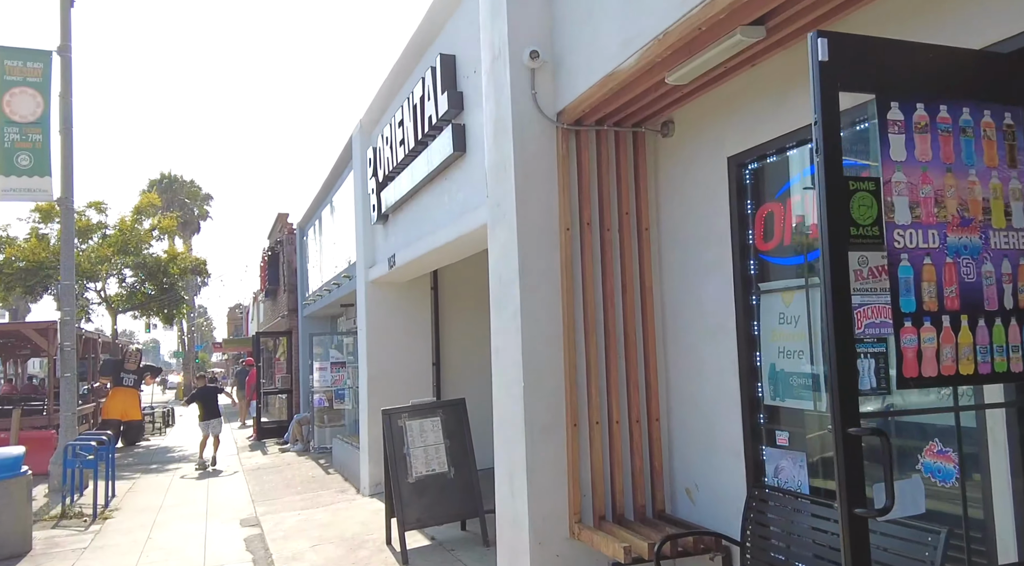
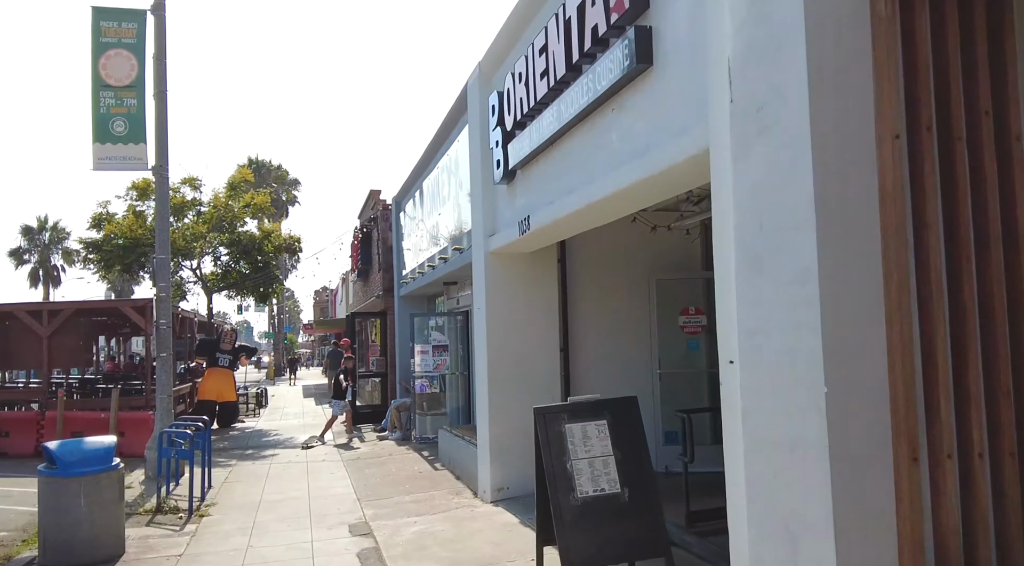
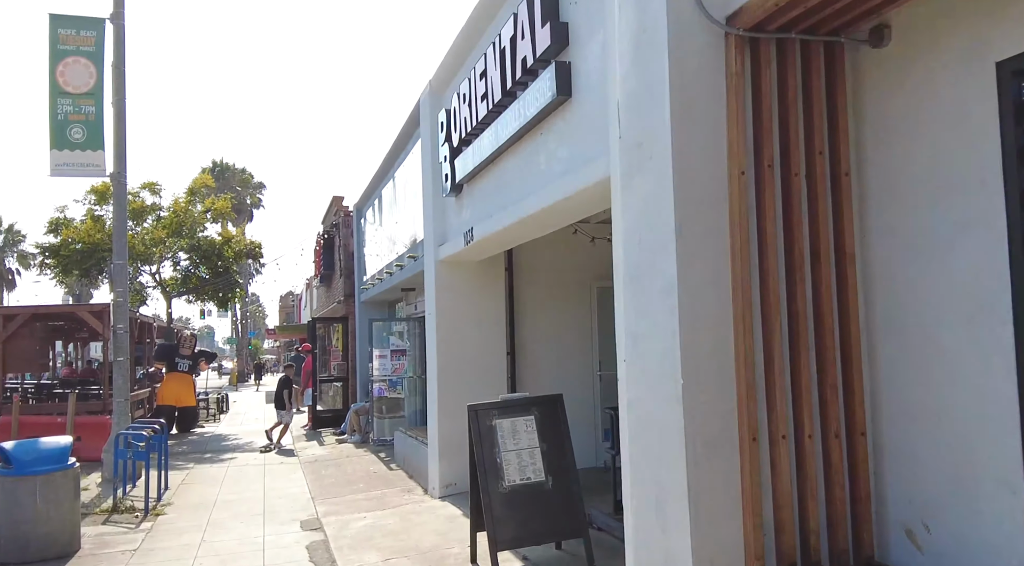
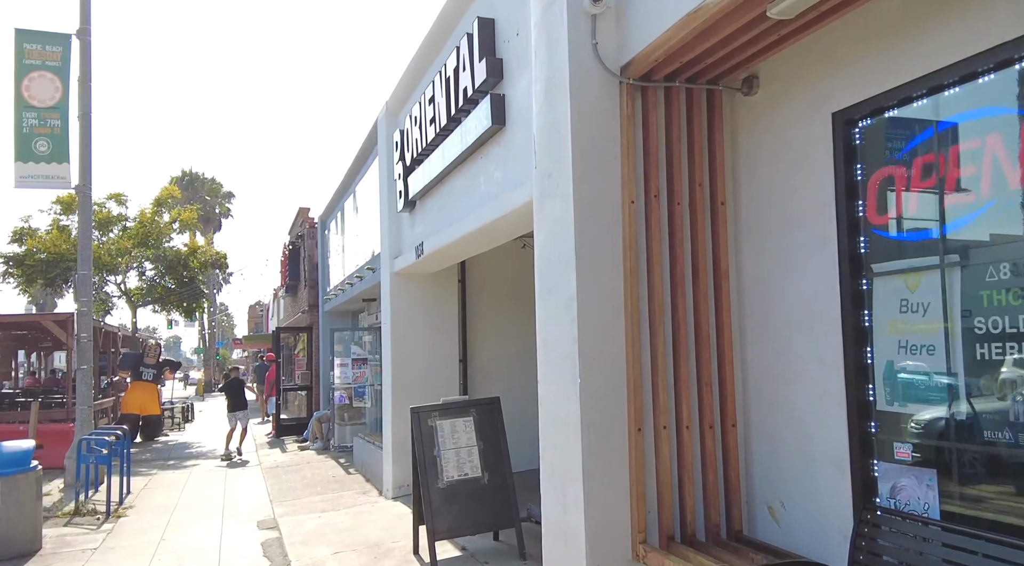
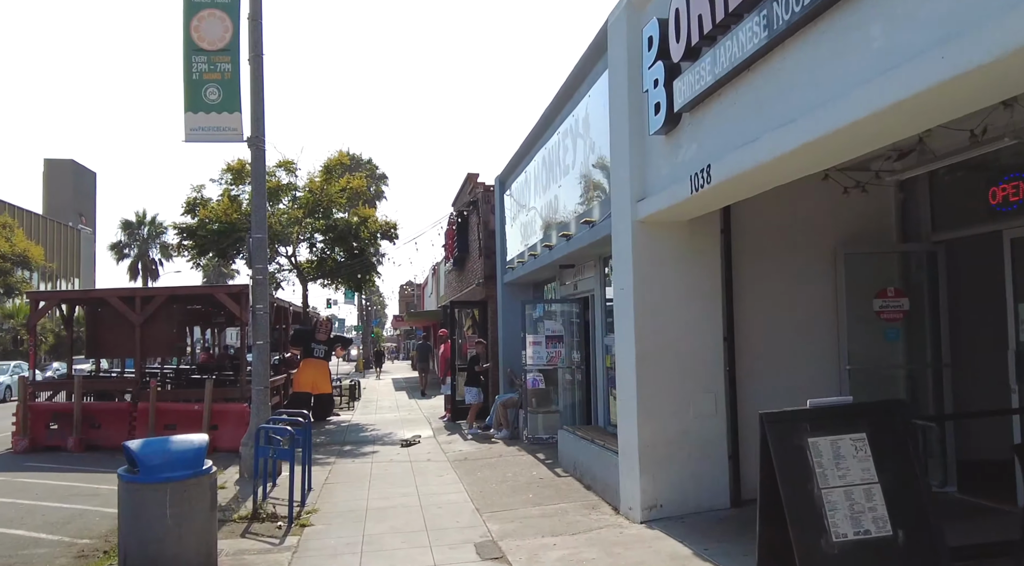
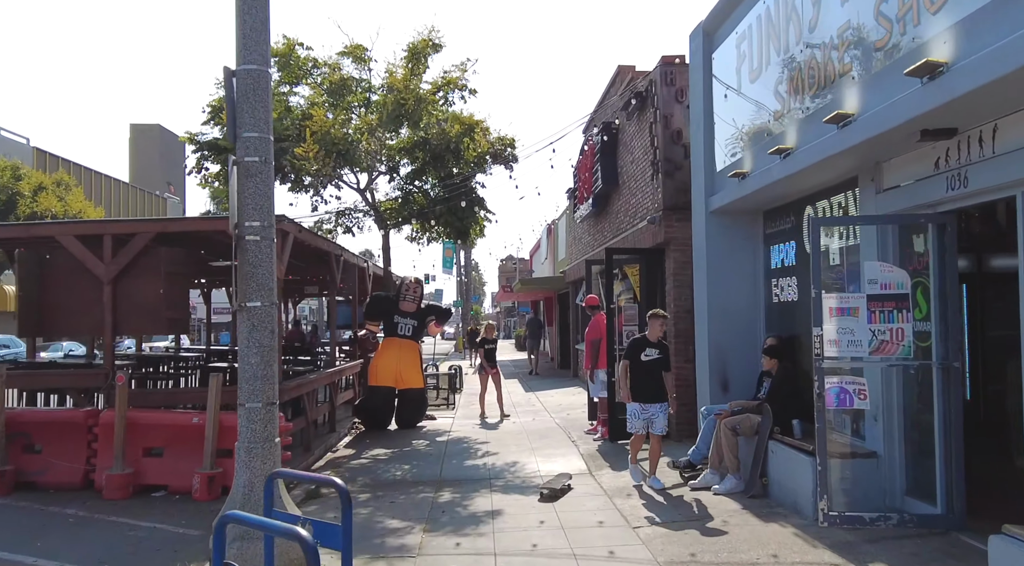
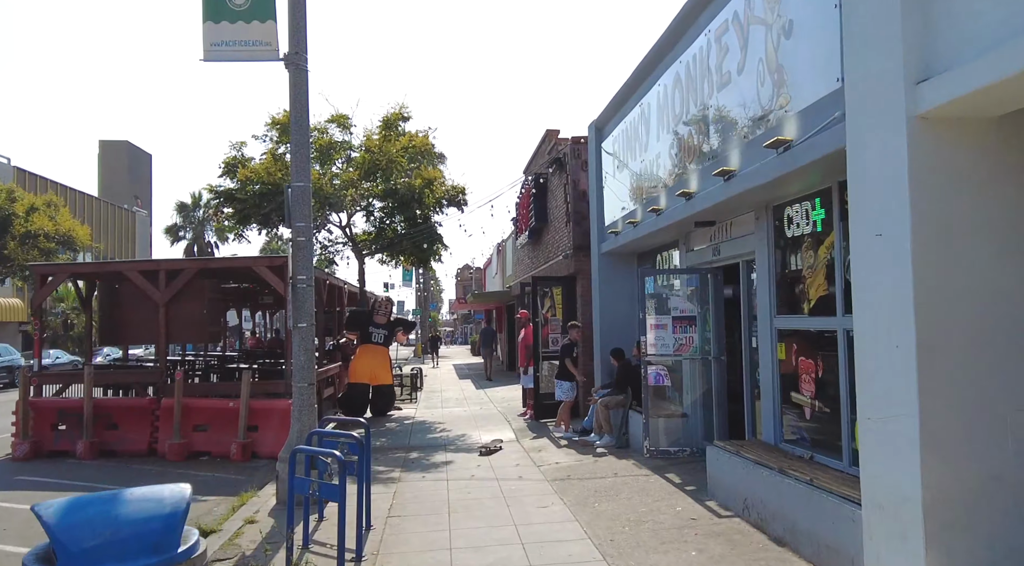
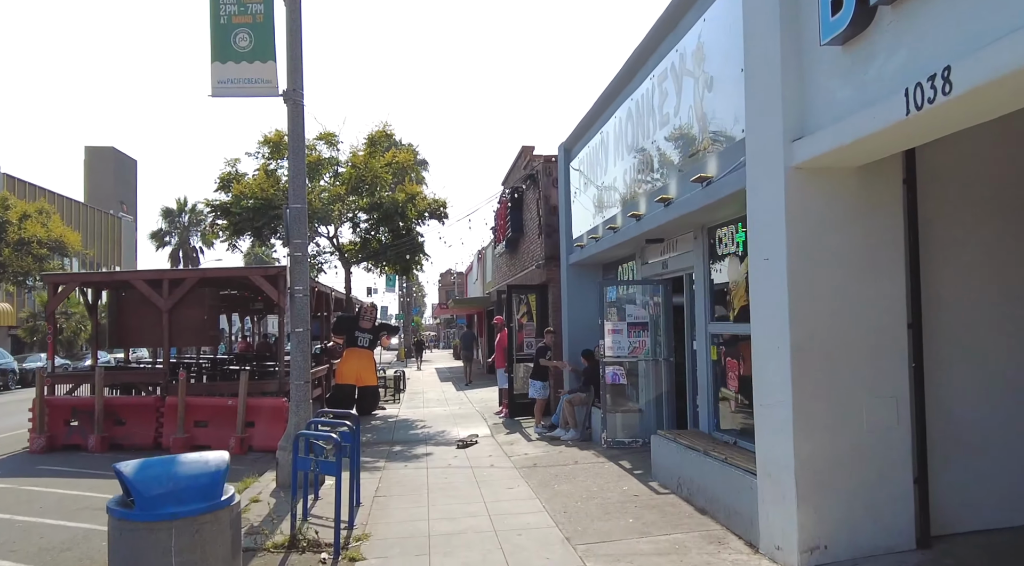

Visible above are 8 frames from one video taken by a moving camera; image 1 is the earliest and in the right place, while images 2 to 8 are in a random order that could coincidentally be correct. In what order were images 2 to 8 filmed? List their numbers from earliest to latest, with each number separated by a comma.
4, 3, 2, 5, 8, 7, 6
